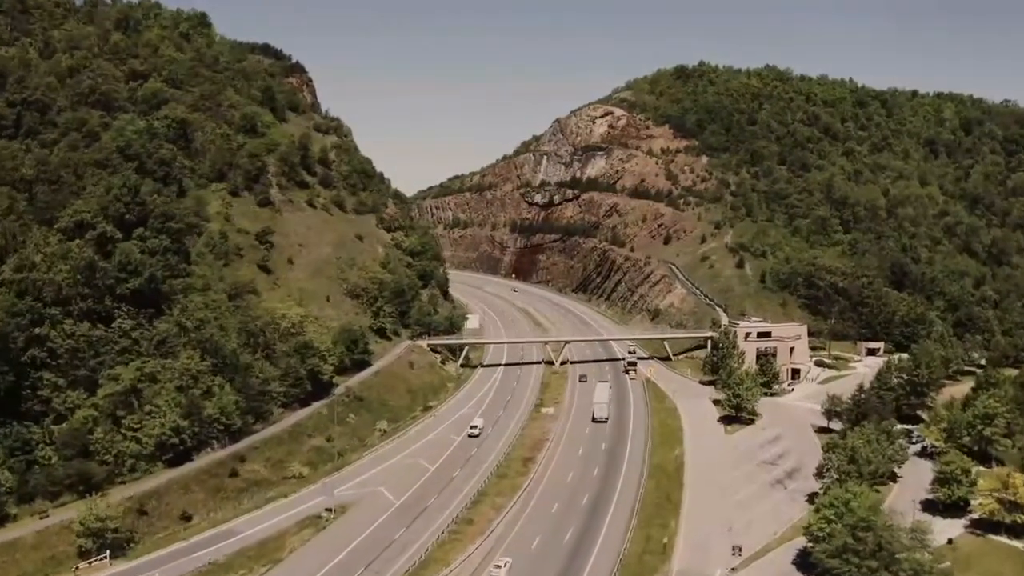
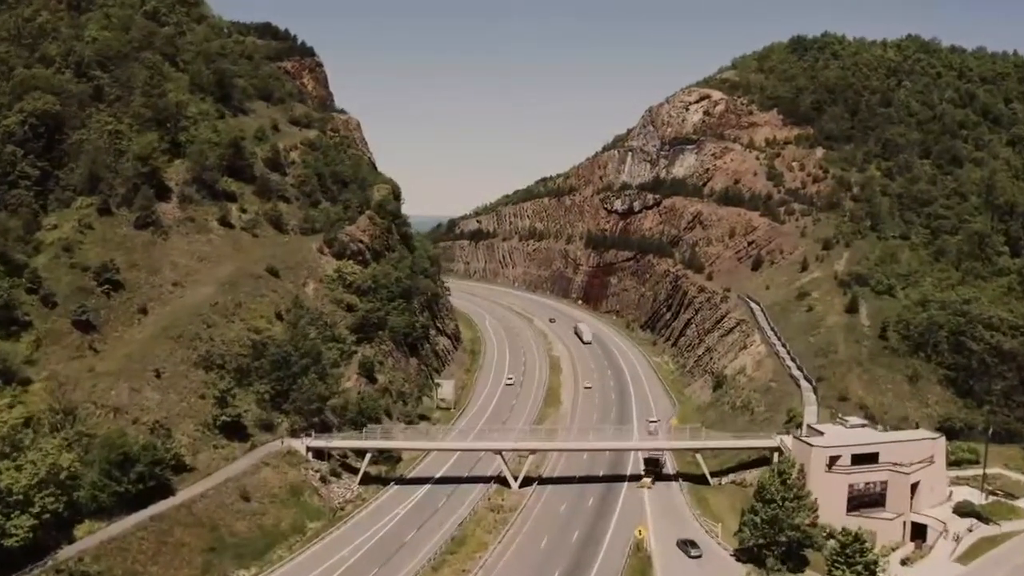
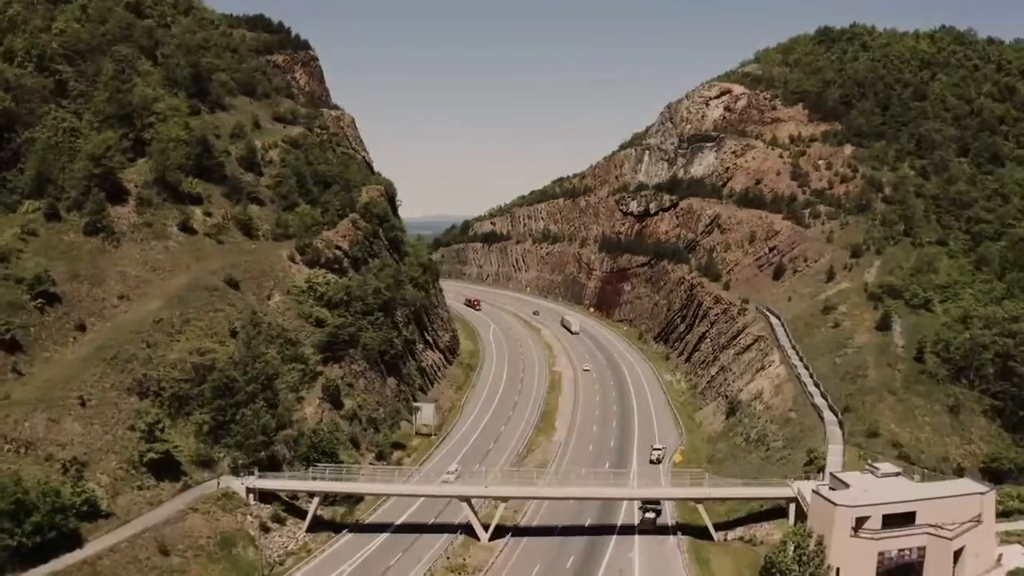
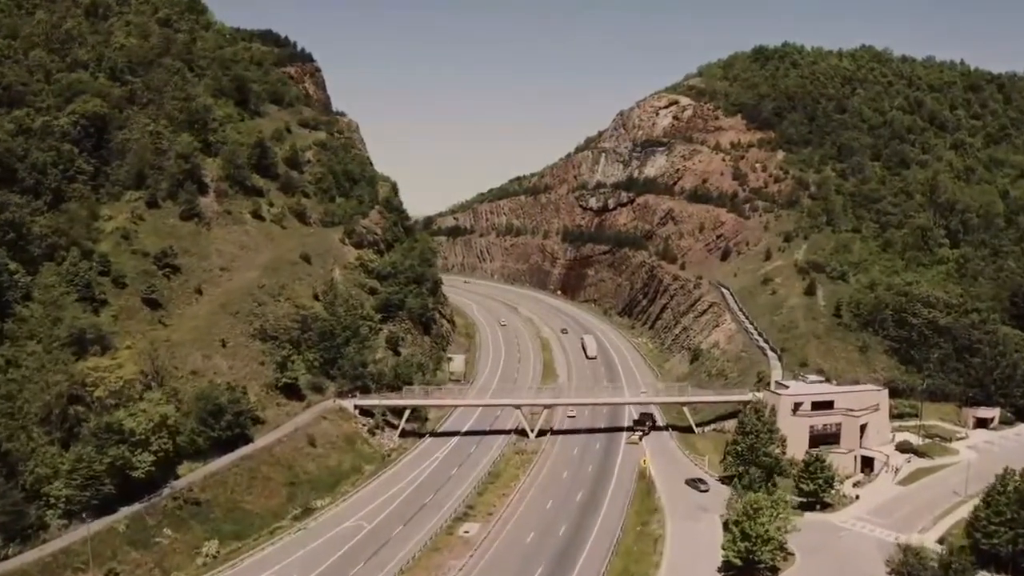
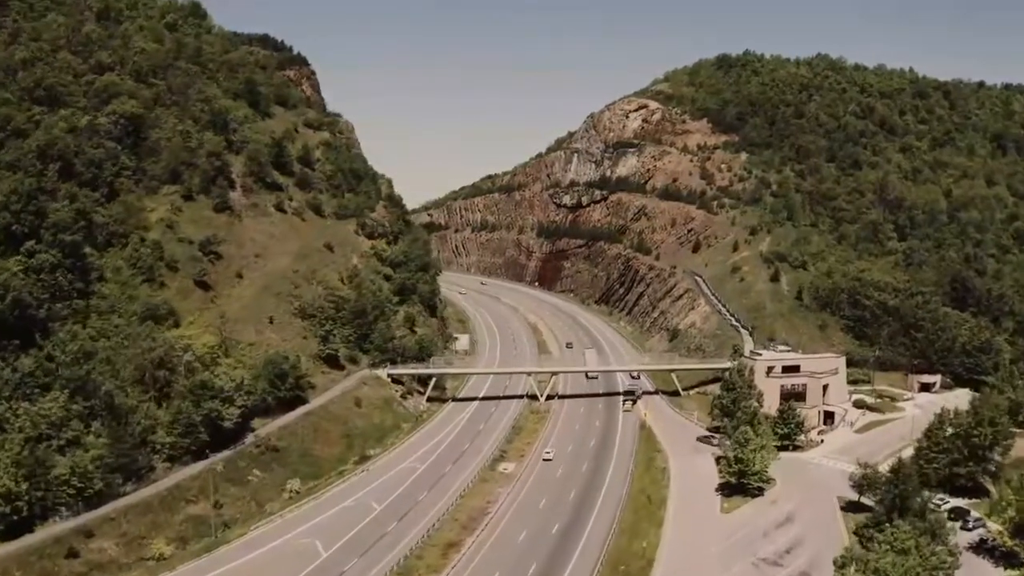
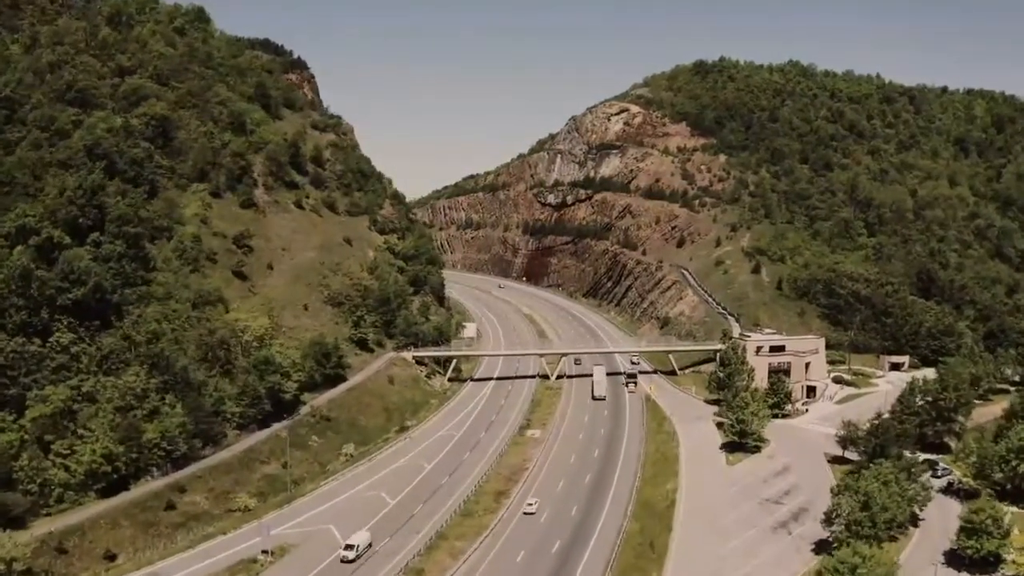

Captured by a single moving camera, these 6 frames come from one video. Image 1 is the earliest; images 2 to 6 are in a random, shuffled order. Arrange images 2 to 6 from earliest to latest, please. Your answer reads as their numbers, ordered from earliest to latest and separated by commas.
6, 5, 4, 2, 3
